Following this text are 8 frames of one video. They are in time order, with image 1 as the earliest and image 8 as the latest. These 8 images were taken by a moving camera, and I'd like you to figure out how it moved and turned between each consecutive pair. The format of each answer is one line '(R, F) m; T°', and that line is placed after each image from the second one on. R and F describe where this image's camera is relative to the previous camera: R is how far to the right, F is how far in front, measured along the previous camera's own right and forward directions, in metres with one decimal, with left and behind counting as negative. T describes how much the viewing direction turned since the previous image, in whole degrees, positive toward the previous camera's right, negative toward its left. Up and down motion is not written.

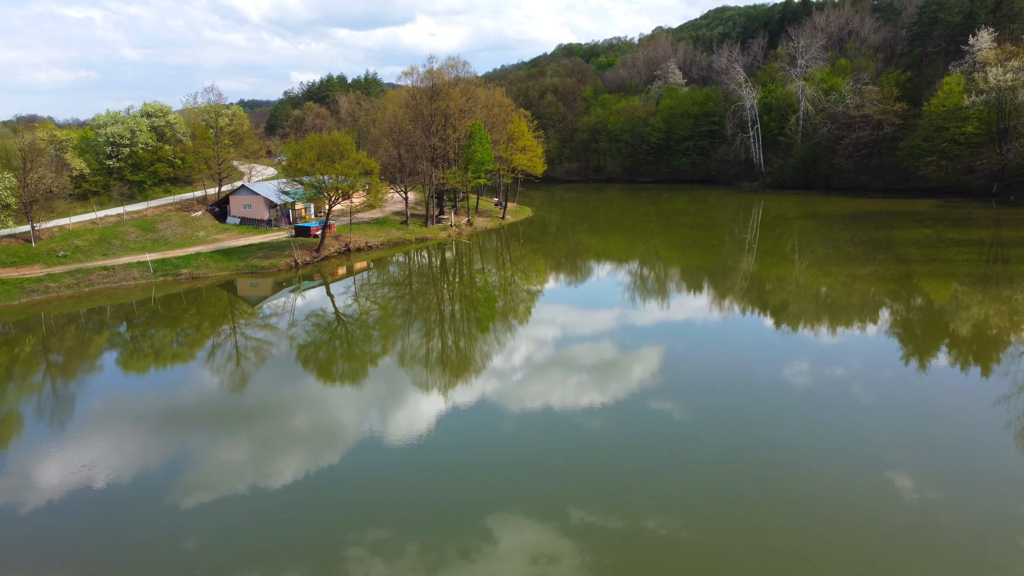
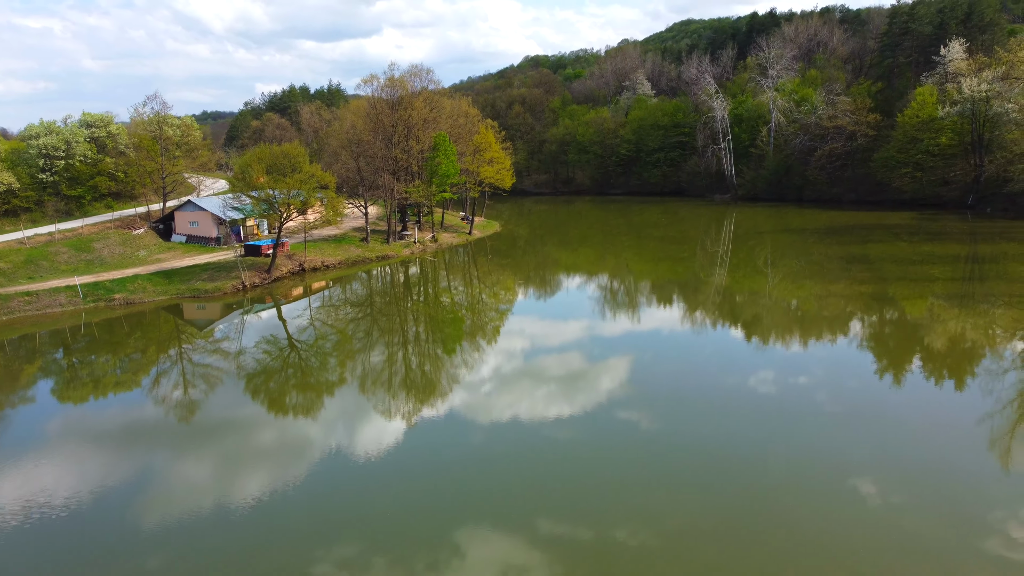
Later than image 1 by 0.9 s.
(+0.1, +1.6) m; +3°
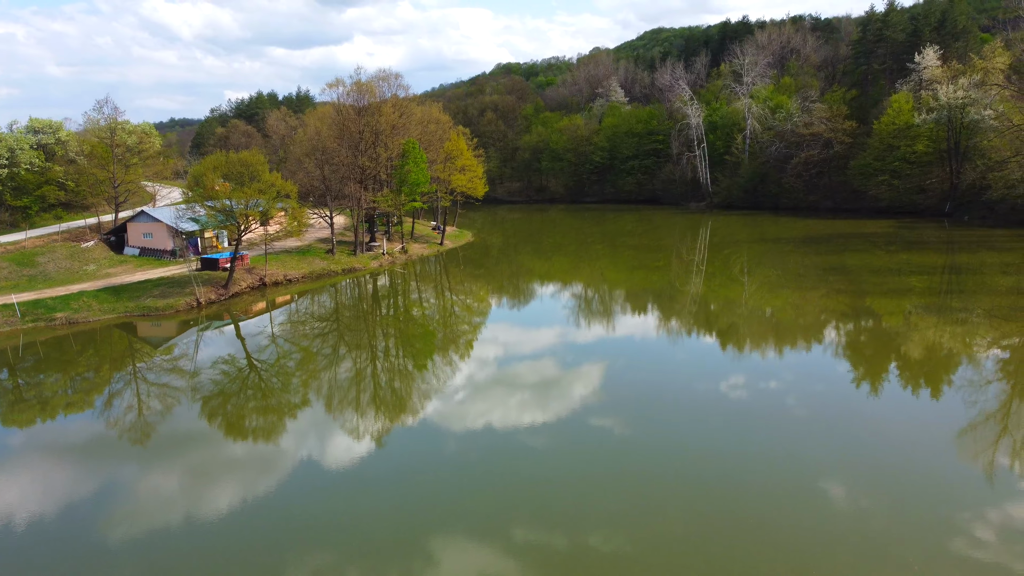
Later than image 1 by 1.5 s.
(+0.1, +1.1) m; +3°
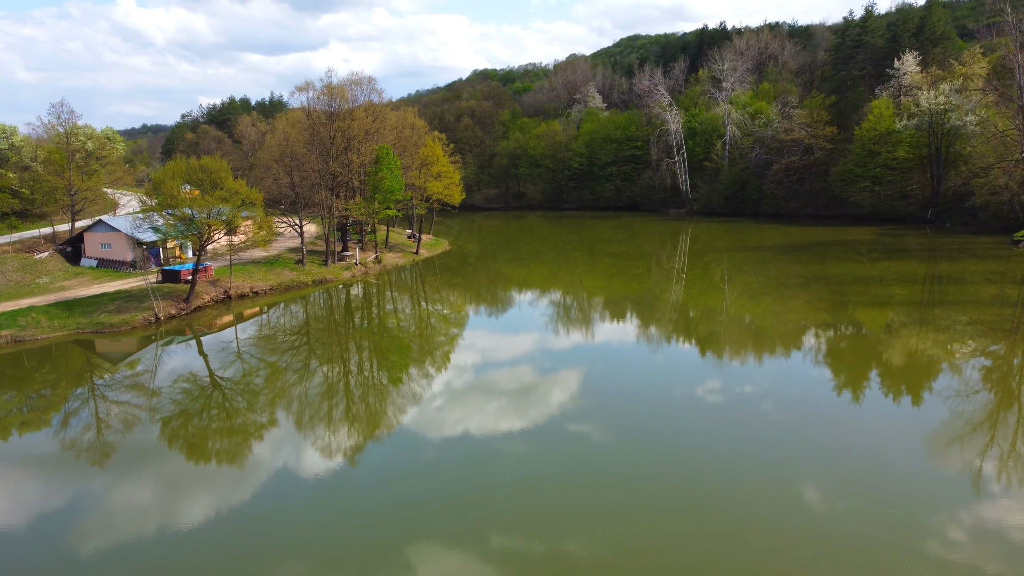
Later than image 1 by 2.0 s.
(0.0, +0.9) m; +2°
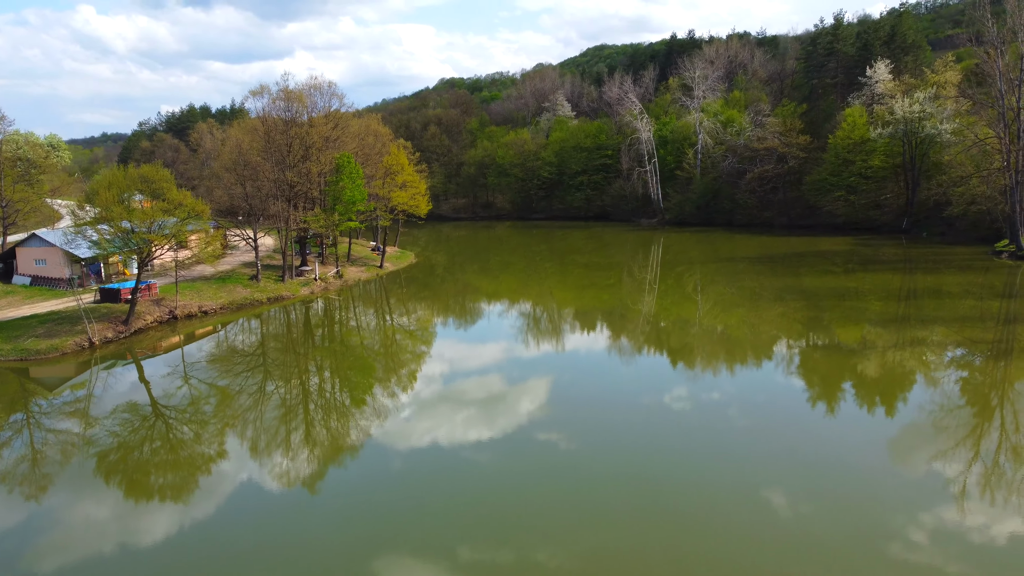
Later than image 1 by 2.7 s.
(0.0, +1.2) m; +3°
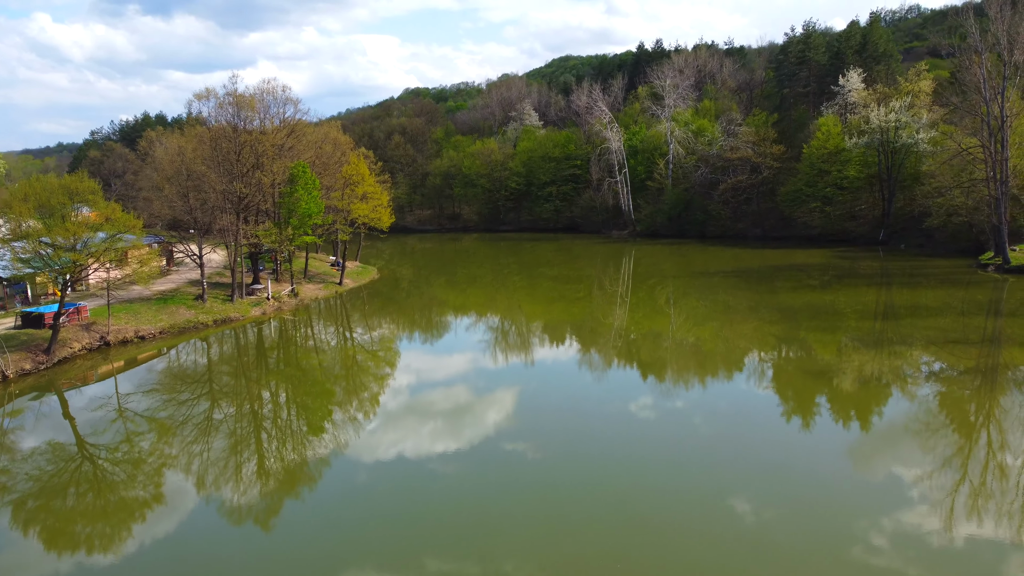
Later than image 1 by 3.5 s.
(0.0, +1.4) m; +3°
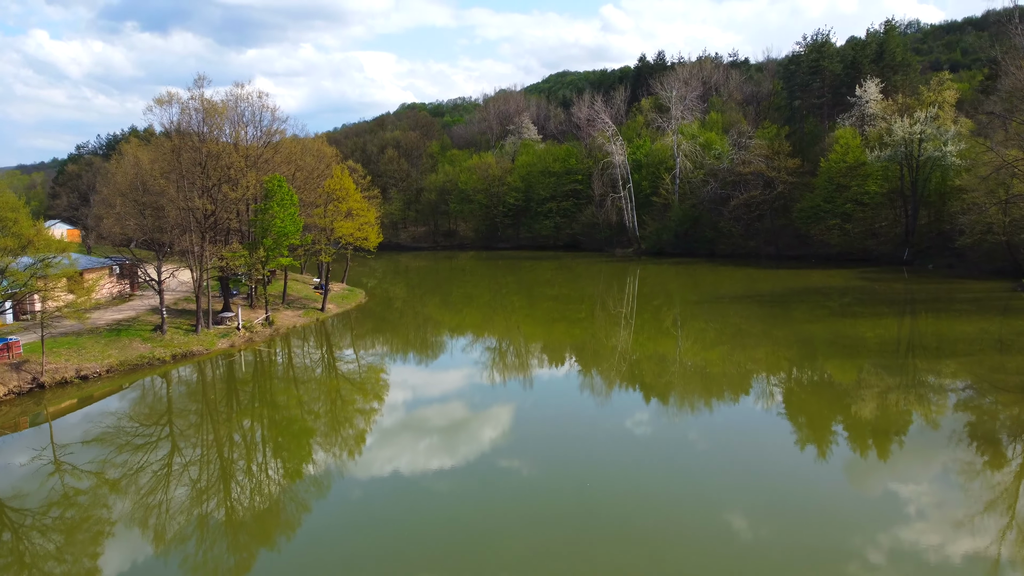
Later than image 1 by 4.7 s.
(-0.1, +1.6) m; 0°
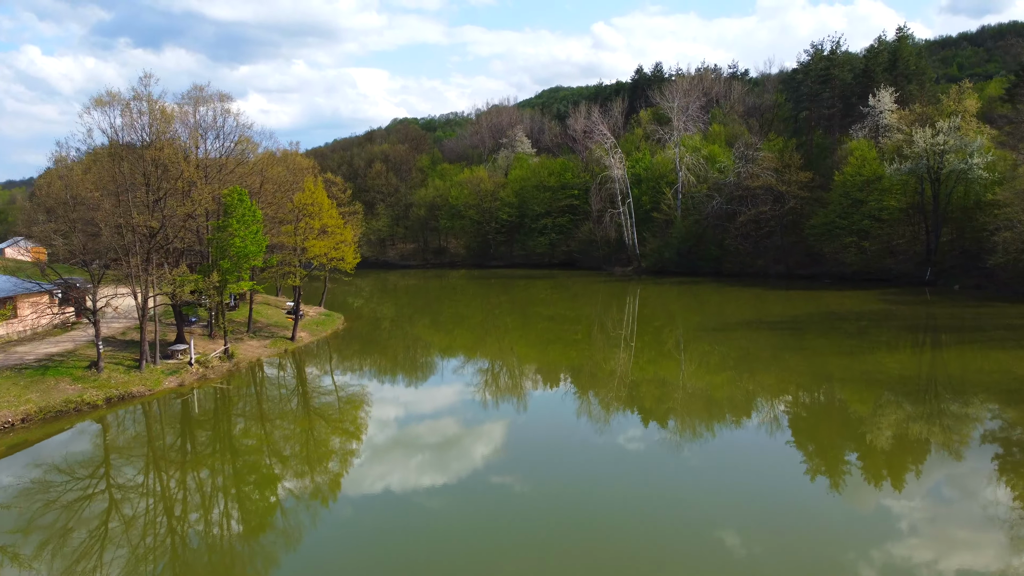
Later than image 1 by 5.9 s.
(0.0, +1.7) m; +1°
